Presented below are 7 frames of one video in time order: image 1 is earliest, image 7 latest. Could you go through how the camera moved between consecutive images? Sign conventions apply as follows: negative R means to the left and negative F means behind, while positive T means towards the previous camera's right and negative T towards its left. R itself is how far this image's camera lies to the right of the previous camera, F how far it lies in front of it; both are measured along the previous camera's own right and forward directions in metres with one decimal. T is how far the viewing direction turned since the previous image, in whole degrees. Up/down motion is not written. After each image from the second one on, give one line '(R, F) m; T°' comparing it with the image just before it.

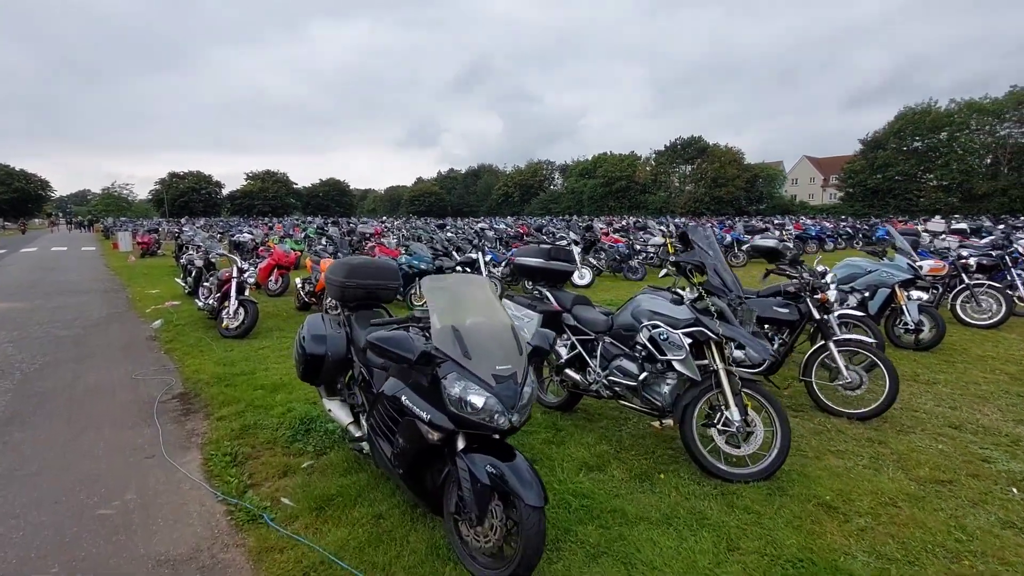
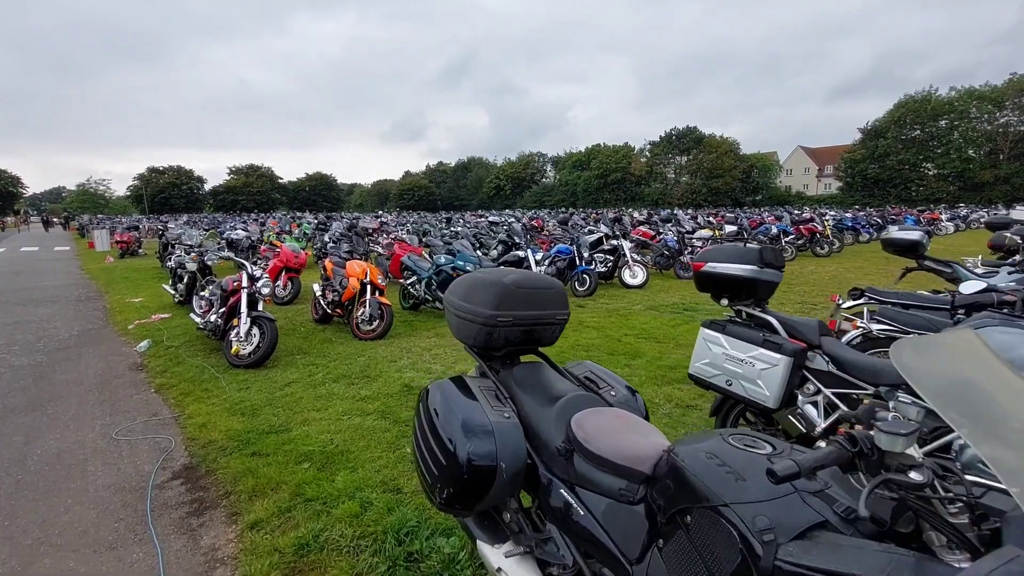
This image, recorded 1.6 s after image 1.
(-1.0, +1.5) m; +1°
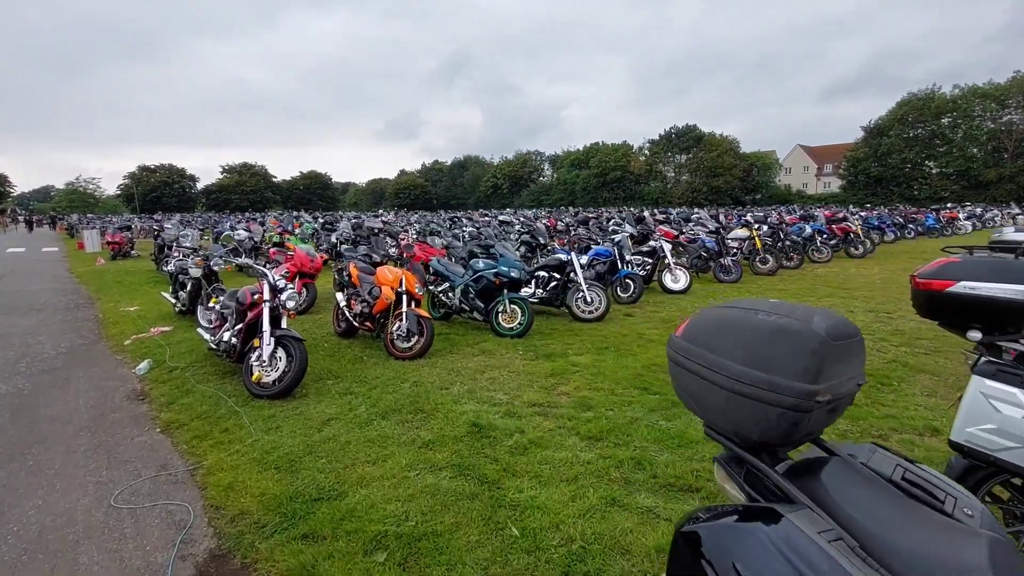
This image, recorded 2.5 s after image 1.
(-0.7, +0.8) m; +1°
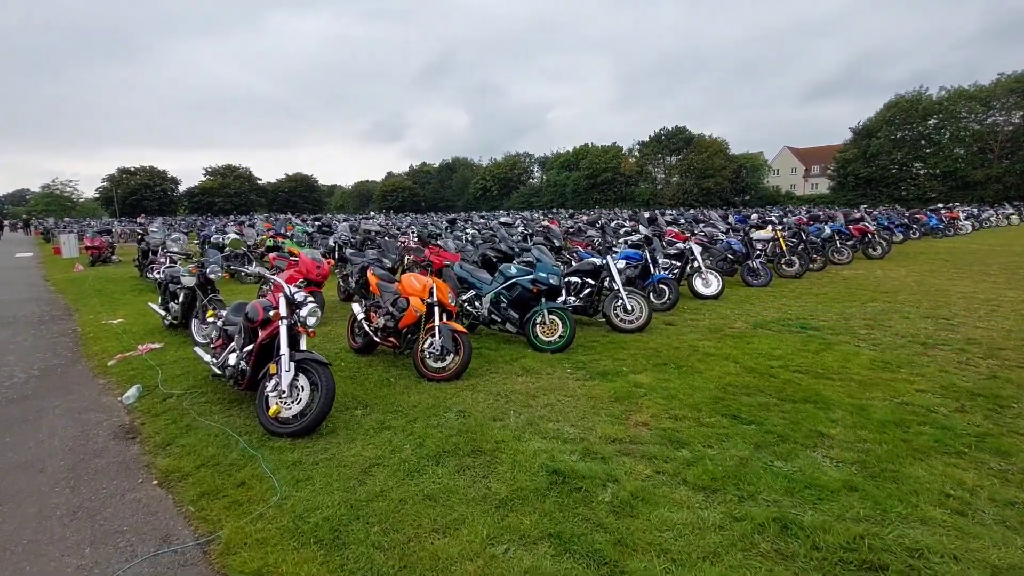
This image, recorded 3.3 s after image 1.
(-0.5, +0.7) m; +1°
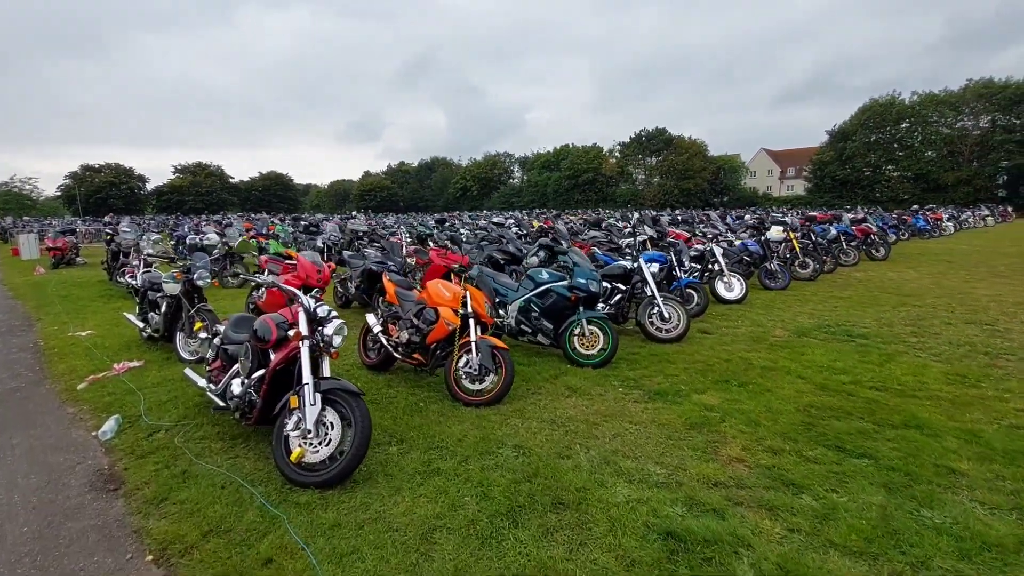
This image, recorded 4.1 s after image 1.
(-0.5, +0.6) m; +3°
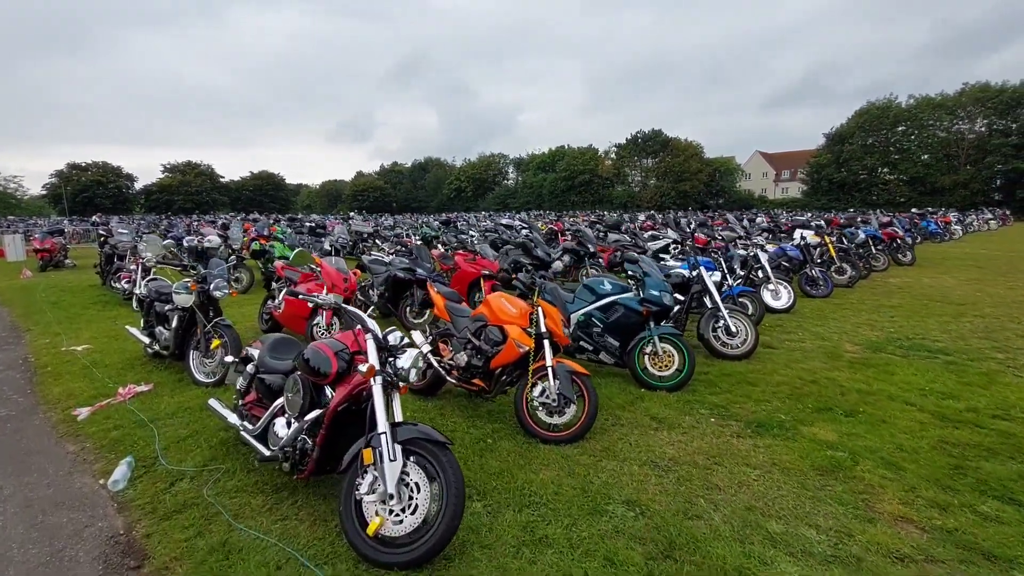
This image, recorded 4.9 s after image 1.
(-0.6, +0.6) m; +1°
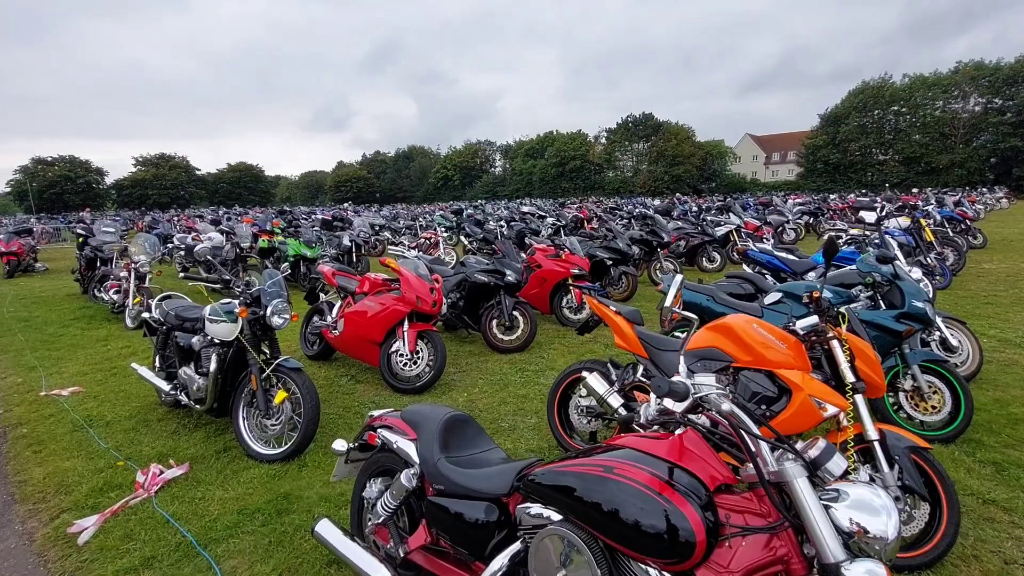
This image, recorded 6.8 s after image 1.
(-1.2, +1.4) m; +2°
